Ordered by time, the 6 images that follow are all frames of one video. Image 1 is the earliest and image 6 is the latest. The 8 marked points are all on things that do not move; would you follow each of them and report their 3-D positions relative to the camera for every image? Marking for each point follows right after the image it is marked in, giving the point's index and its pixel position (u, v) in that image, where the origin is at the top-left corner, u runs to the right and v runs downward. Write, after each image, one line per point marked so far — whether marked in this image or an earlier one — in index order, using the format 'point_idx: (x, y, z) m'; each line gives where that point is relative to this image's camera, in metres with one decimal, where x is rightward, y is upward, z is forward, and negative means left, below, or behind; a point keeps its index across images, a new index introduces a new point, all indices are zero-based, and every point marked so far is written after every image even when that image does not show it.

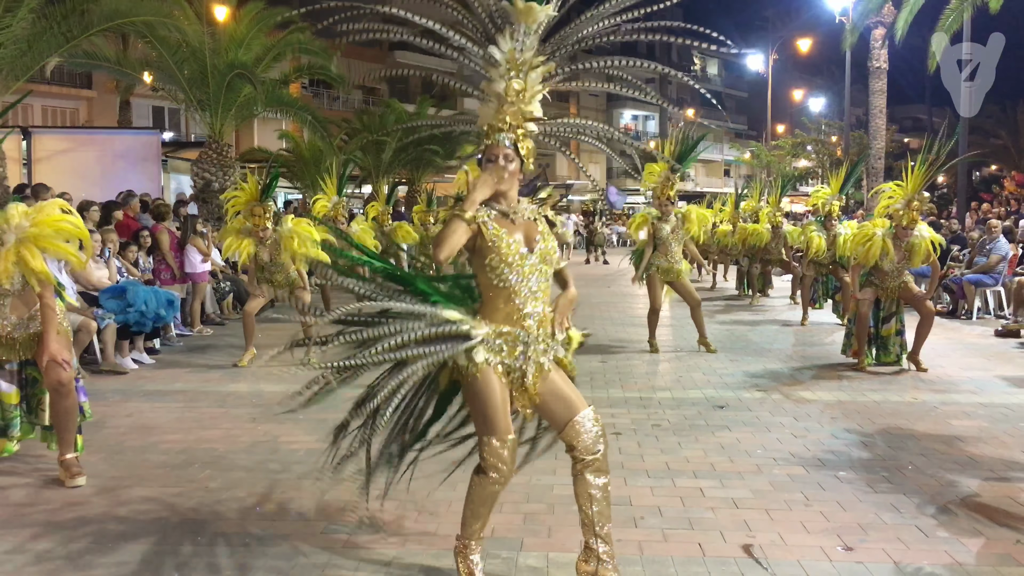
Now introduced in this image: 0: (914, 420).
0: (+2.4, -0.8, +5.5) m
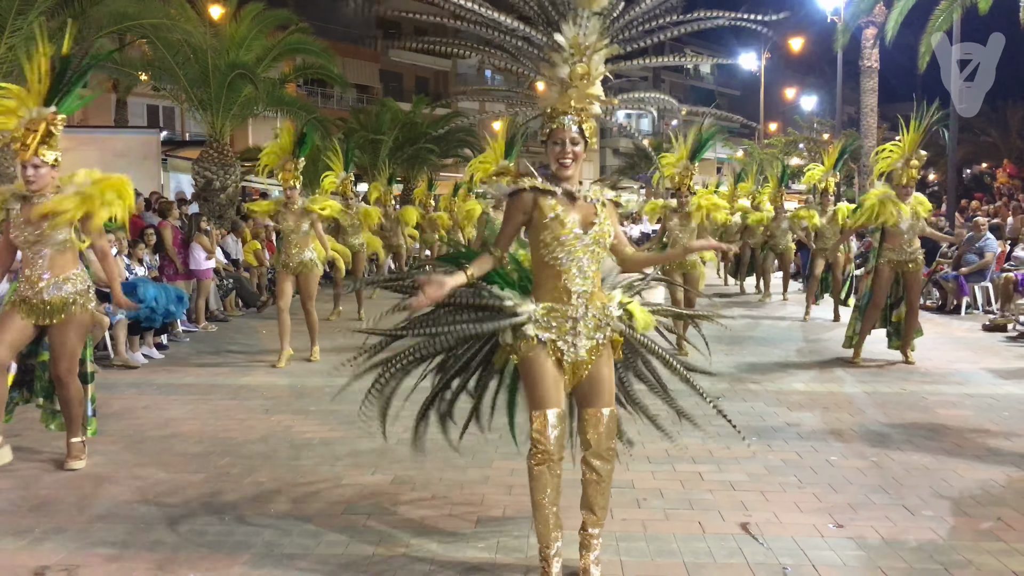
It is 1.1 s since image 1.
0: (+2.5, -0.8, +5.7) m
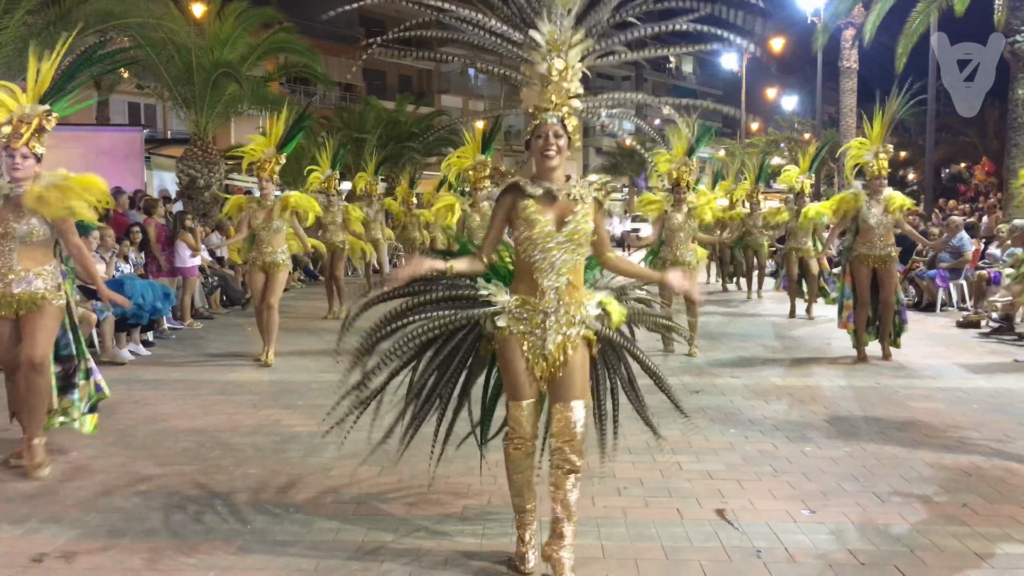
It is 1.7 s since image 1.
0: (+2.3, -0.7, +5.9) m
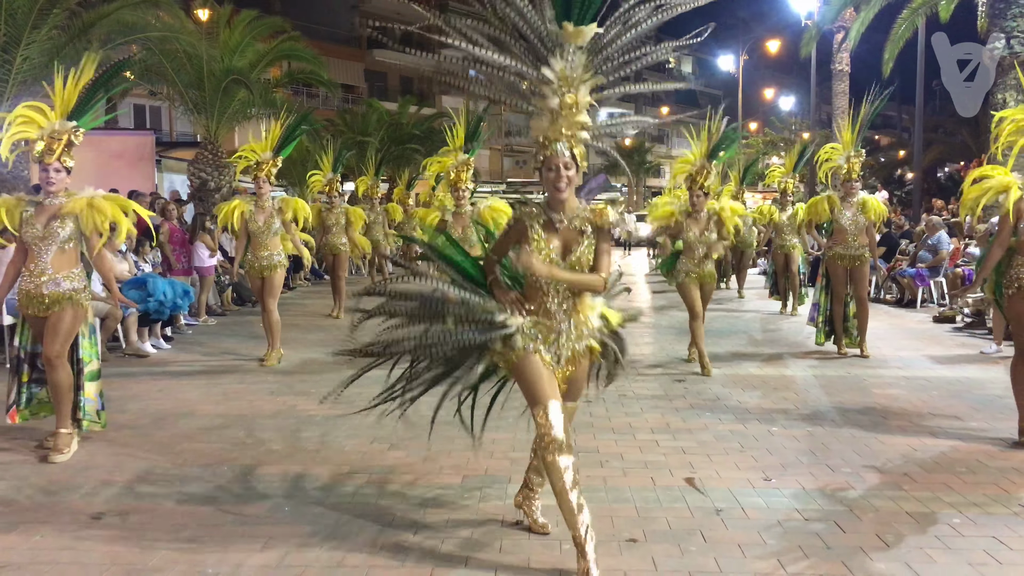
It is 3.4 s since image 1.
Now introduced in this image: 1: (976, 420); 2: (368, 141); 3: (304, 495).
0: (+2.3, -0.7, +6.4) m
1: (+2.8, -0.8, +5.5) m
2: (-2.7, +2.8, +17.3) m
3: (-0.9, -0.9, +4.1) m
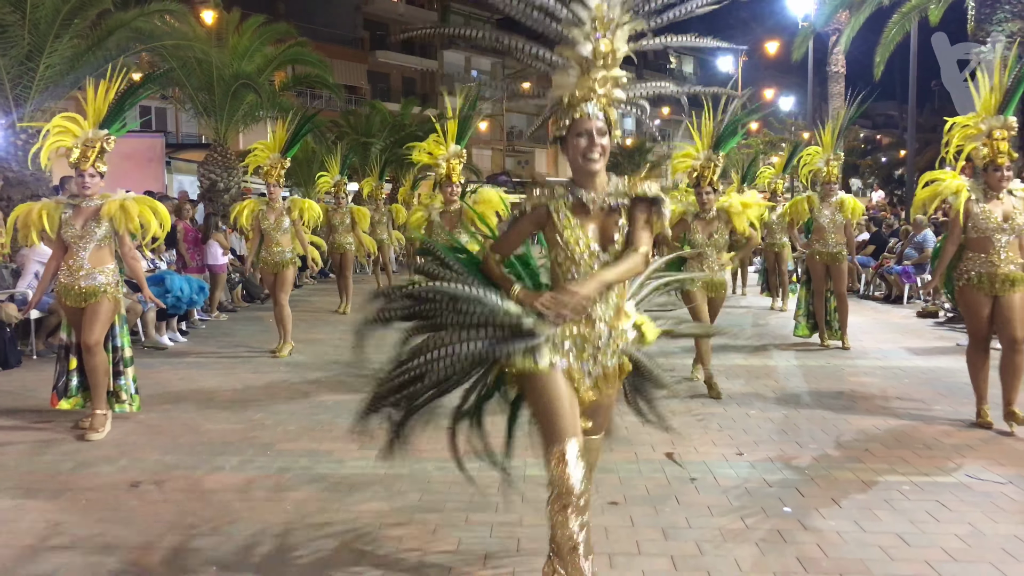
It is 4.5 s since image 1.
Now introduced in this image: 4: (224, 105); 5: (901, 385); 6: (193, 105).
0: (+2.3, -0.7, +6.8) m
1: (+2.8, -0.7, +5.9) m
2: (-2.7, +2.8, +17.7) m
3: (-1.0, -0.9, +4.5) m
4: (-4.4, +2.8, +13.9) m
5: (+2.8, -0.7, +6.6) m
6: (-5.0, +2.8, +14.1) m
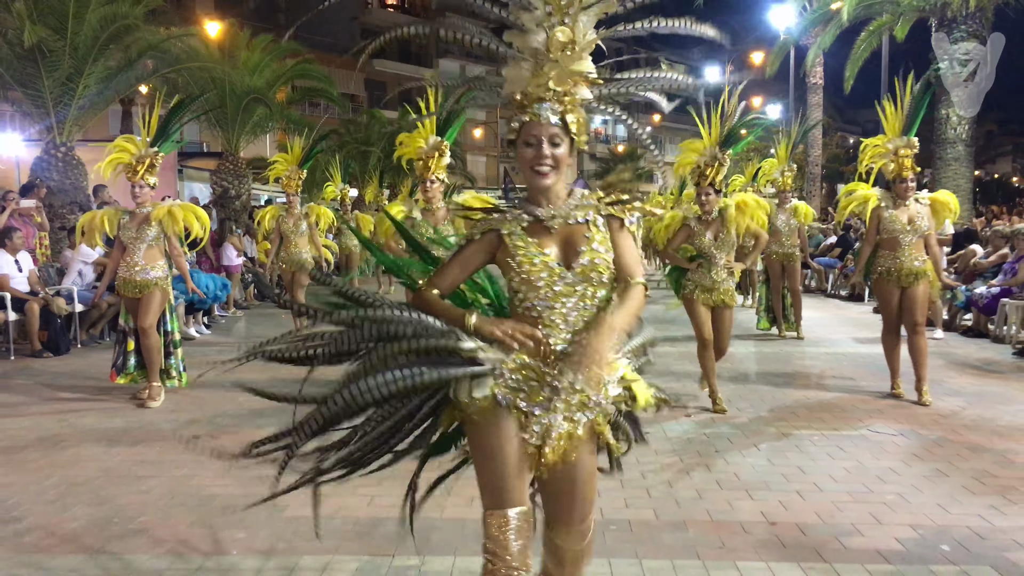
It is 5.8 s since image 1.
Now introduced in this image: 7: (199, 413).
0: (+2.2, -0.6, +7.8) m
1: (+2.7, -0.7, +6.9) m
2: (-2.9, +2.8, +18.7) m
3: (-1.0, -0.8, +5.5) m
4: (-4.6, +2.8, +15.0) m
5: (+2.7, -0.7, +7.6) m
6: (-5.1, +2.8, +15.1) m
7: (-2.0, -0.8, +5.9) m
